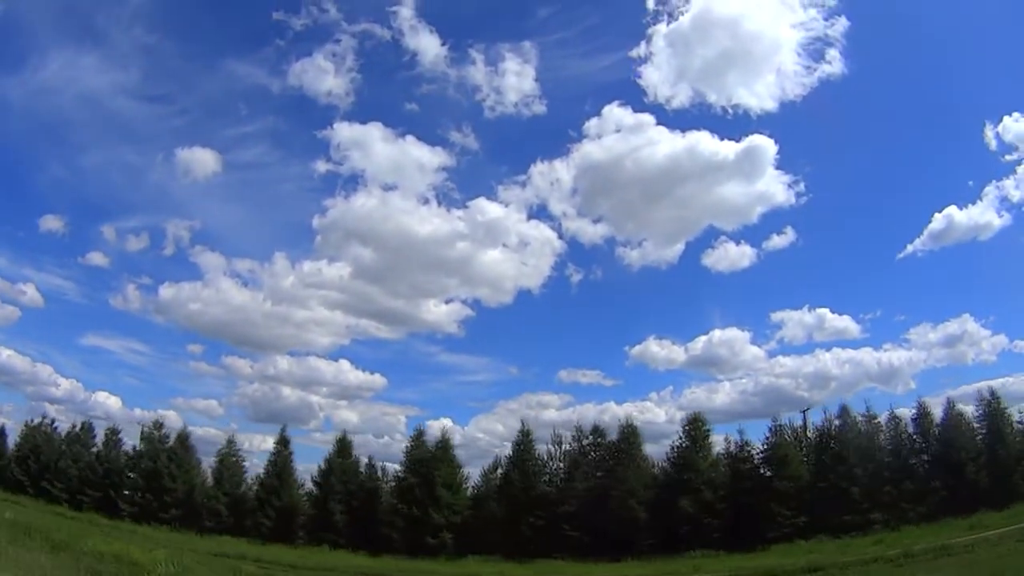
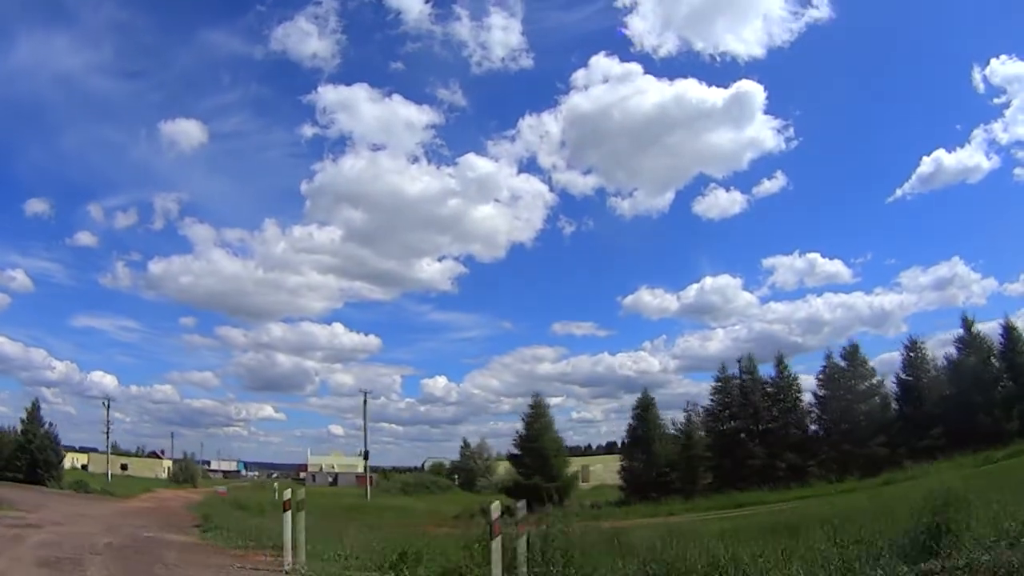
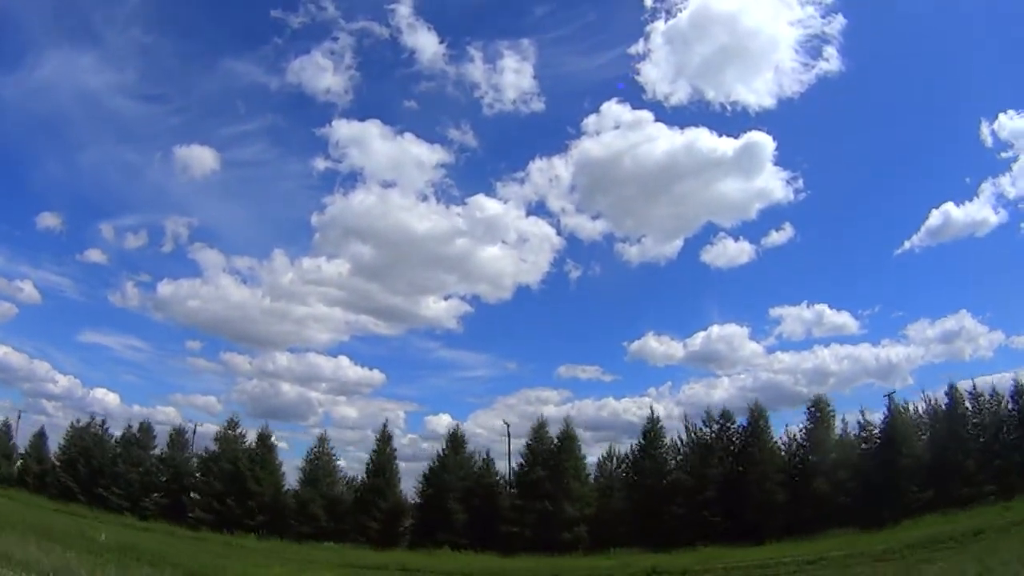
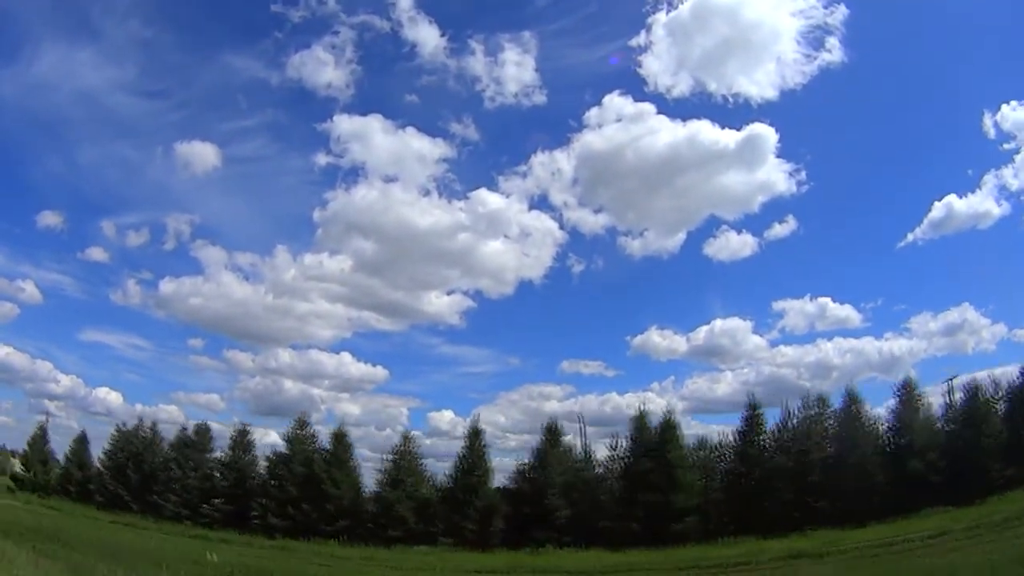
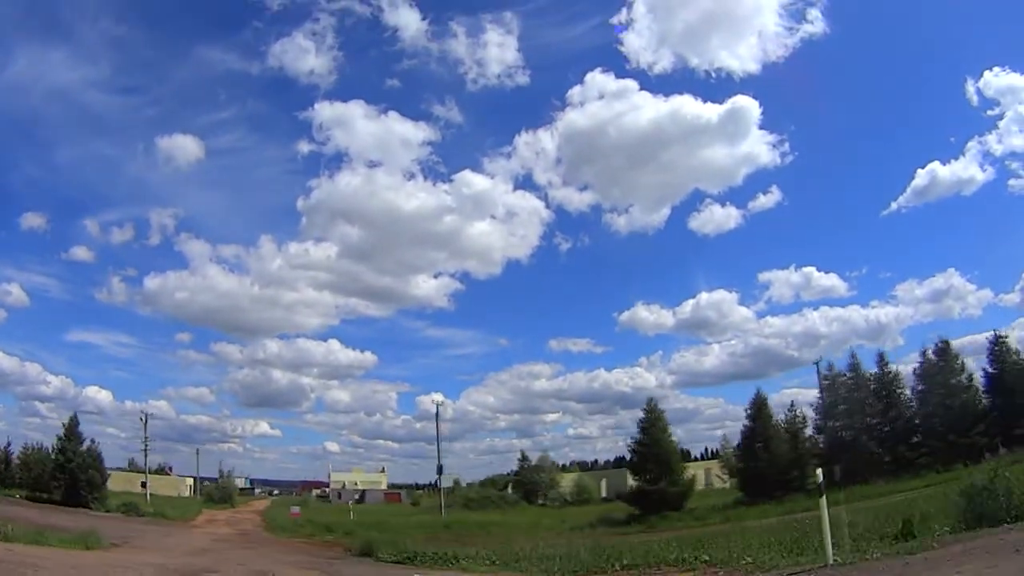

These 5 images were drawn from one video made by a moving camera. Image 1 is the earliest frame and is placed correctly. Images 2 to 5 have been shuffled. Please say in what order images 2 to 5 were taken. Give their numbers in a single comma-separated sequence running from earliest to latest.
3, 4, 2, 5
